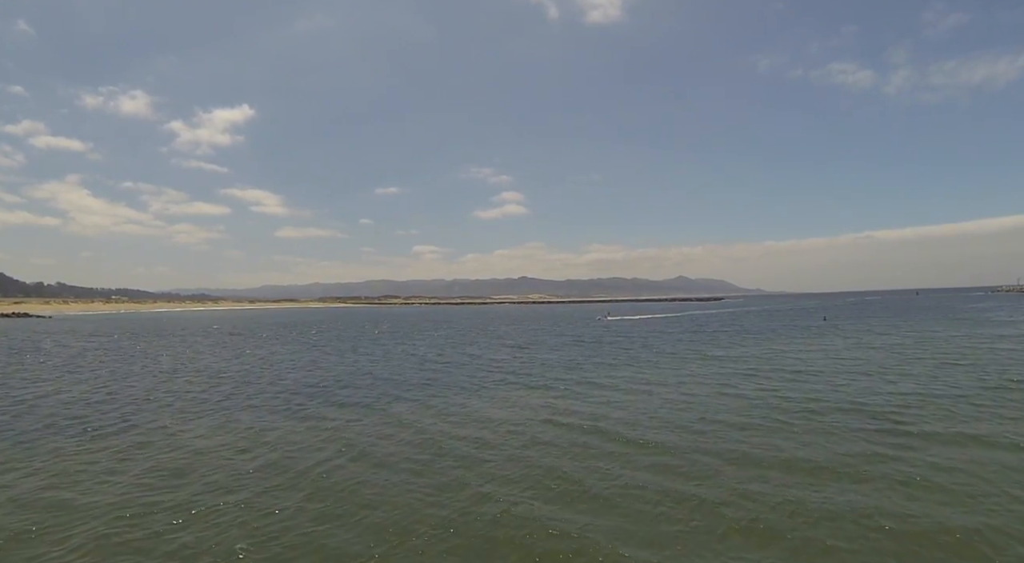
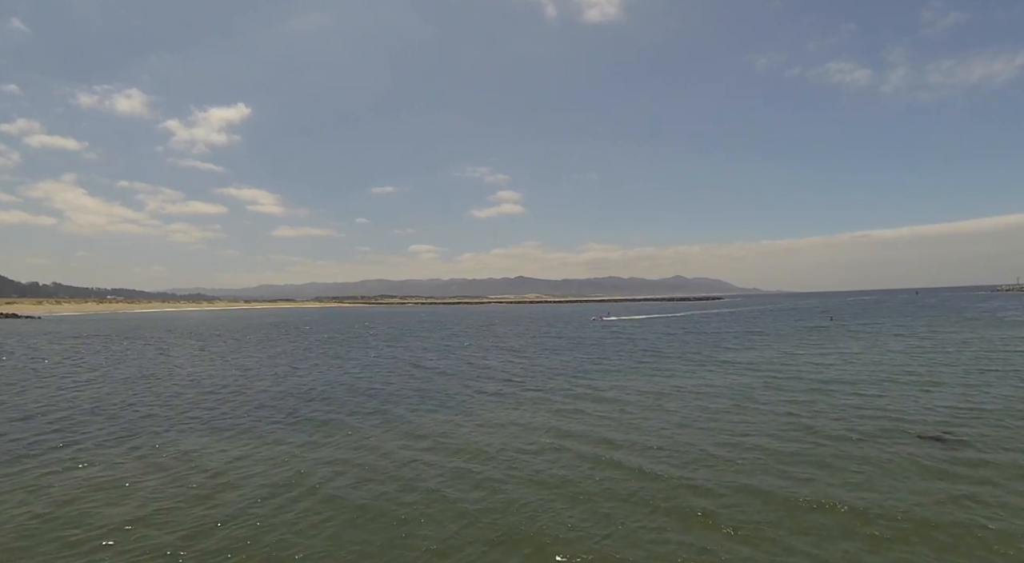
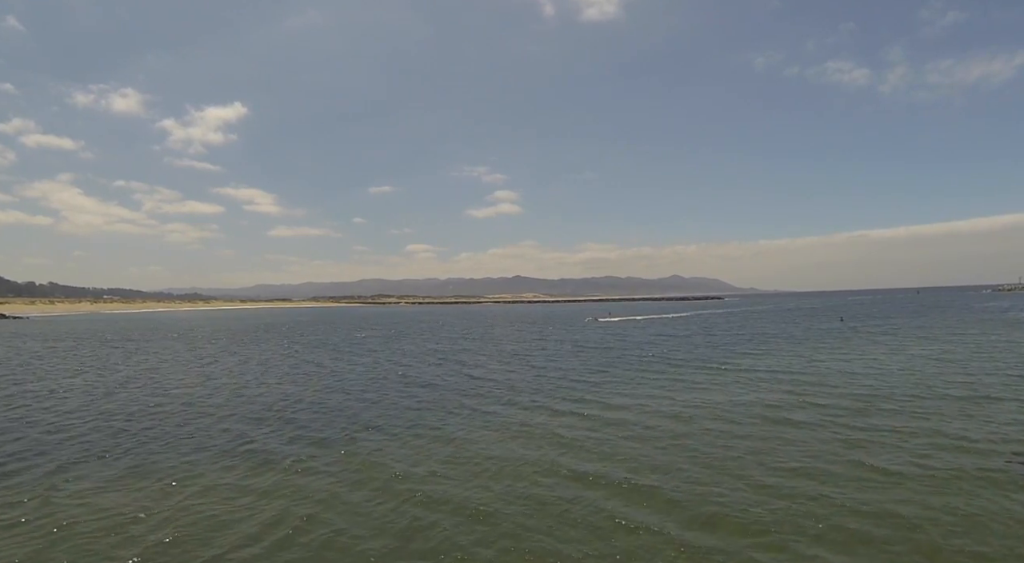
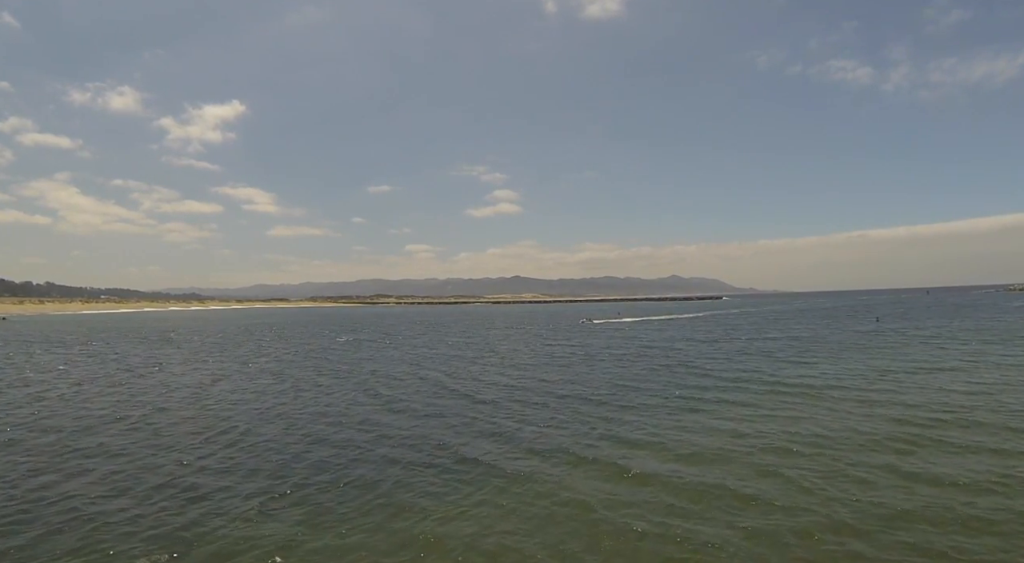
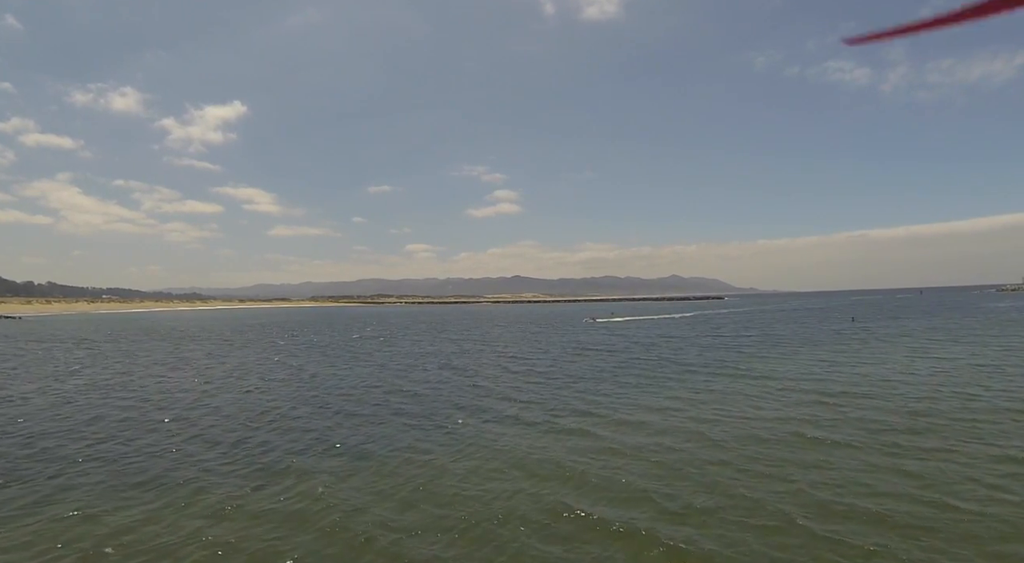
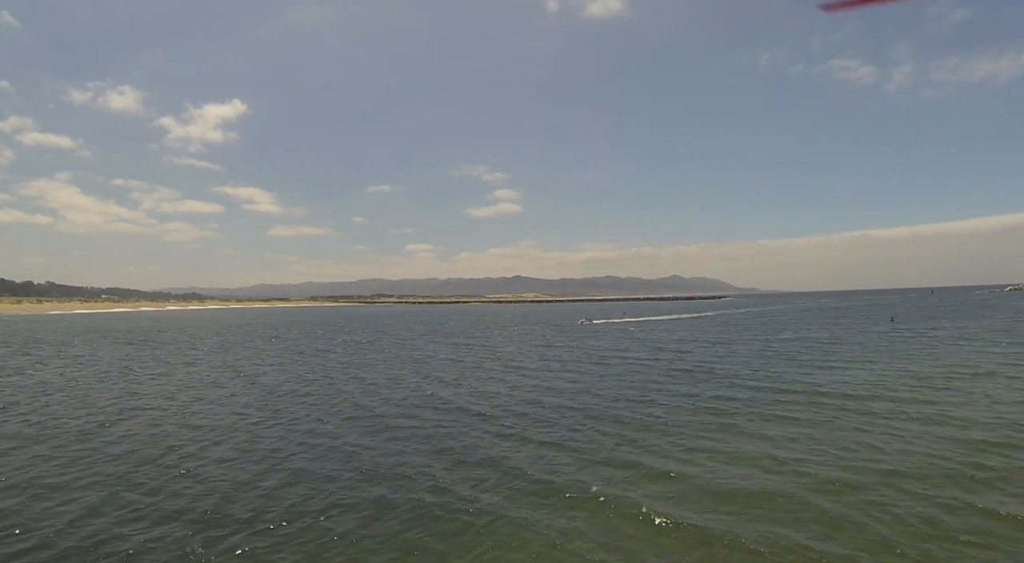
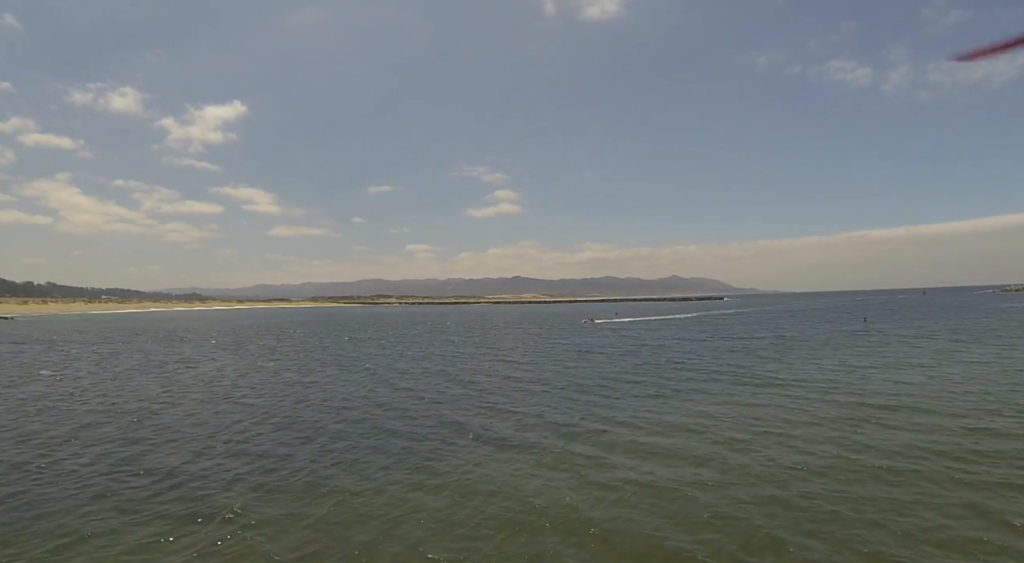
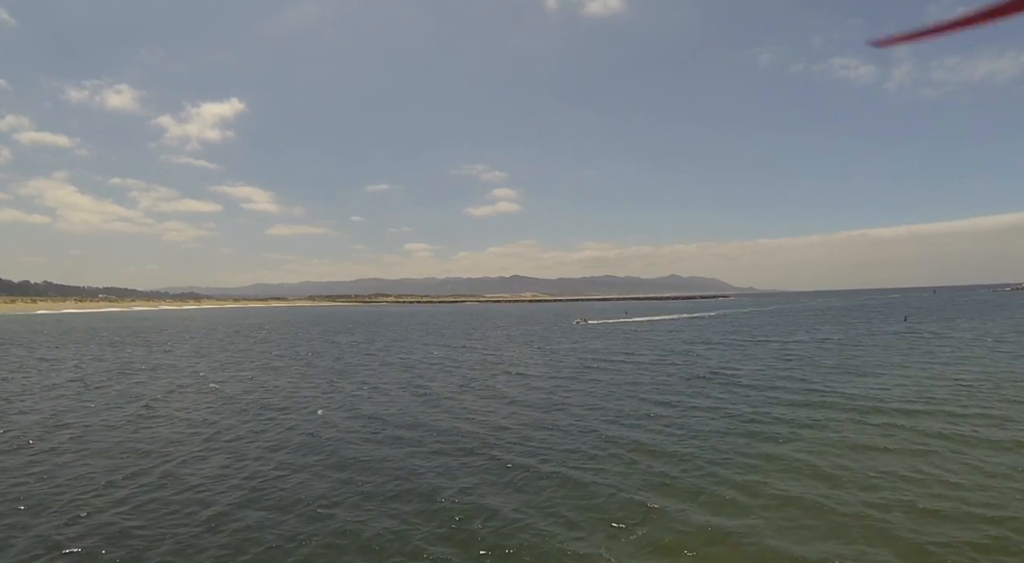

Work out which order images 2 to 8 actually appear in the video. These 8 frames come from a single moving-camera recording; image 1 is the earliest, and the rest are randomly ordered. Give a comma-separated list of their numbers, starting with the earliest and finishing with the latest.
2, 3, 5, 7, 4, 6, 8
